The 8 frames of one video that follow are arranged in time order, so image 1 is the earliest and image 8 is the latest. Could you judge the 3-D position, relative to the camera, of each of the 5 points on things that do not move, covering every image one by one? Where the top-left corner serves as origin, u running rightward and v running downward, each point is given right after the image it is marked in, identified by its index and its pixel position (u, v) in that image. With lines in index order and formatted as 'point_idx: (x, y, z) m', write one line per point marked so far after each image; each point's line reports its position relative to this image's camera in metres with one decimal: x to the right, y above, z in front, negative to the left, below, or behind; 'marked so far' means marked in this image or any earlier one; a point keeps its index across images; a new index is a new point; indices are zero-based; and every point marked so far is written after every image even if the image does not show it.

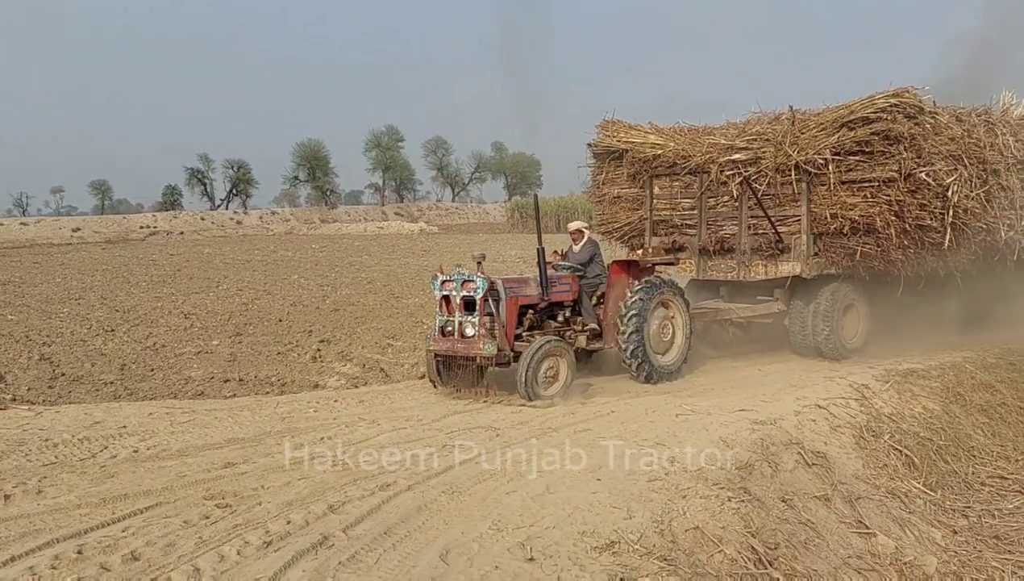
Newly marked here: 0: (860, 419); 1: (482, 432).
0: (+3.2, -1.2, +8.1) m
1: (-0.2, -1.0, +6.1) m
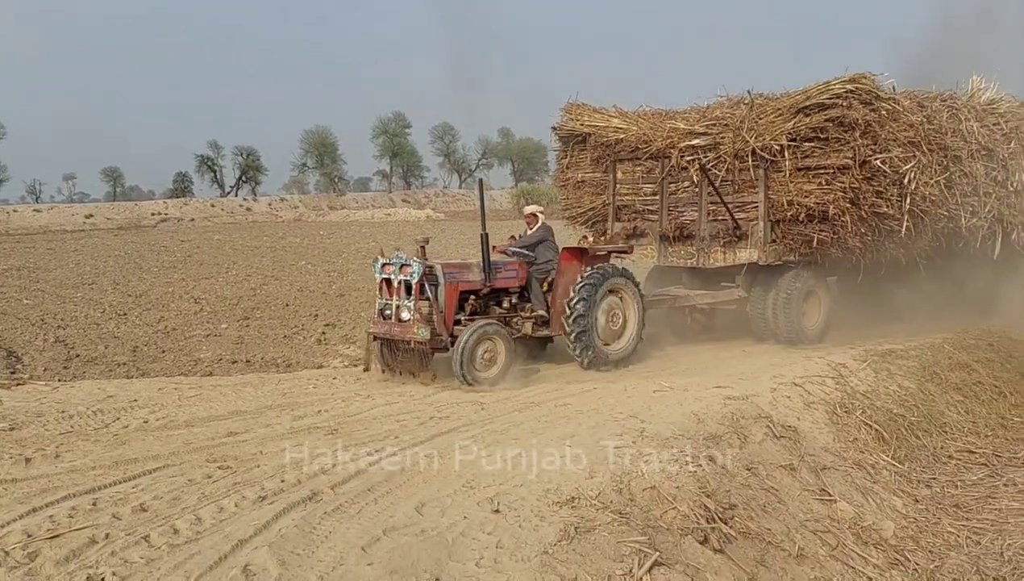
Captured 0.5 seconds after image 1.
0: (+3.1, -1.0, +8.5) m
1: (-0.3, -0.9, +6.6) m
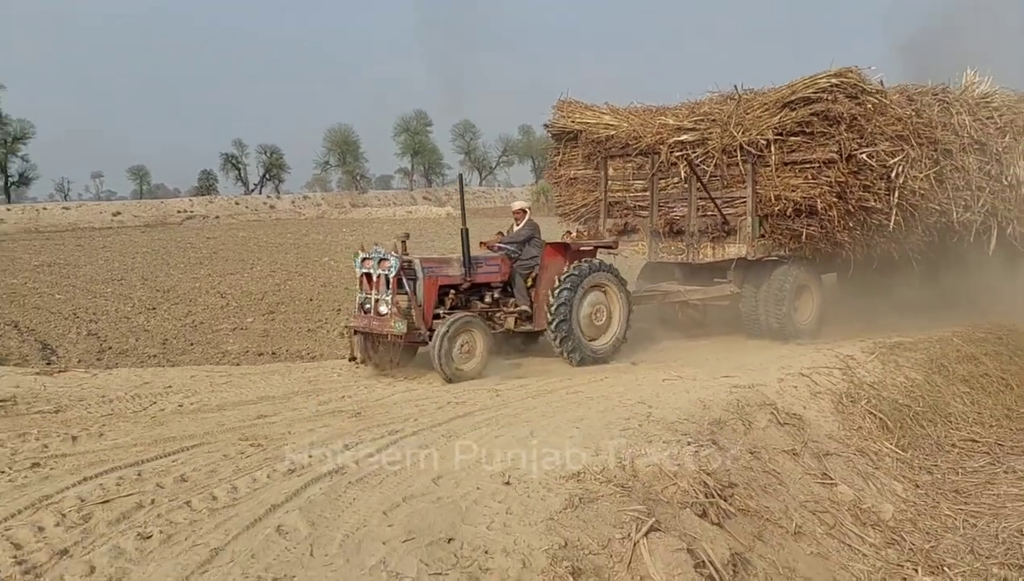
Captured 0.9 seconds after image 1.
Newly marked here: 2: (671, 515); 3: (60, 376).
0: (+3.3, -0.9, +8.7) m
1: (-0.2, -0.8, +6.9) m
2: (+0.8, -1.2, +4.5) m
3: (-4.3, -0.8, +8.3) m
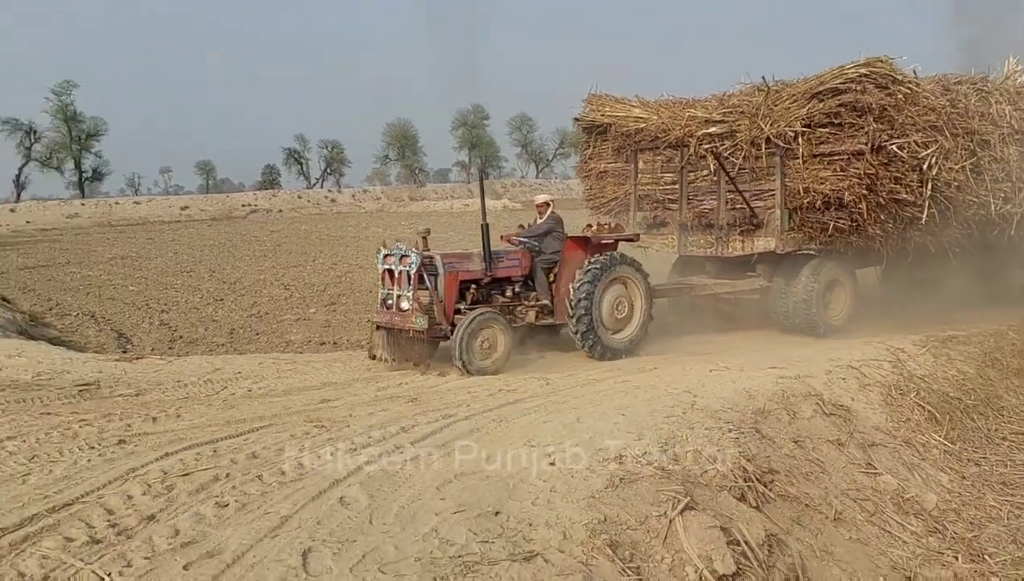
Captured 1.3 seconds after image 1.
0: (+3.8, -0.9, +8.8) m
1: (+0.2, -0.7, +7.2) m
2: (+1.1, -1.1, +4.7) m
3: (-3.8, -0.7, +8.9) m
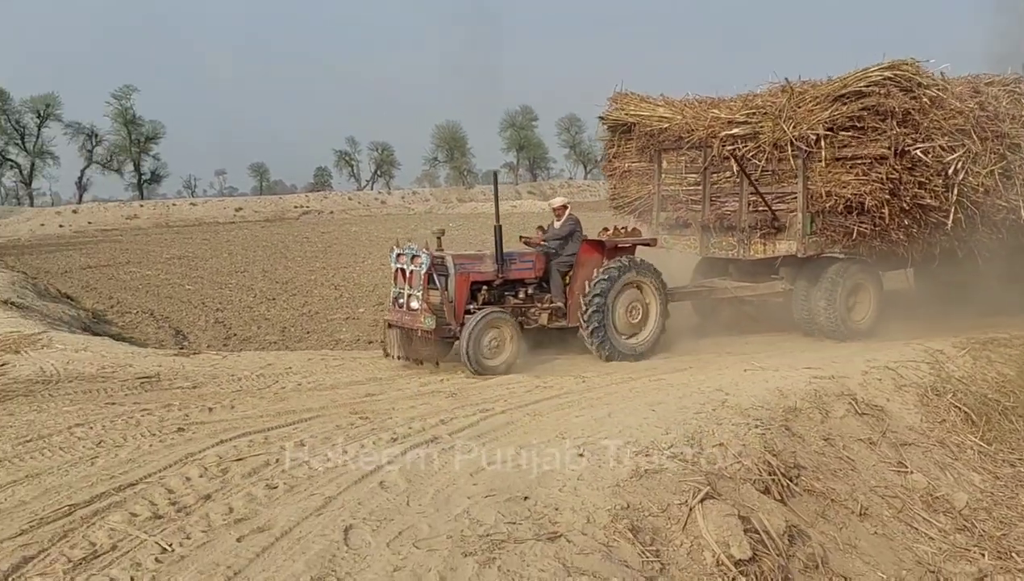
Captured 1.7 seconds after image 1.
0: (+4.2, -0.9, +8.8) m
1: (+0.5, -0.7, +7.4) m
2: (+1.2, -1.1, +4.9) m
3: (-3.4, -0.7, +9.3) m
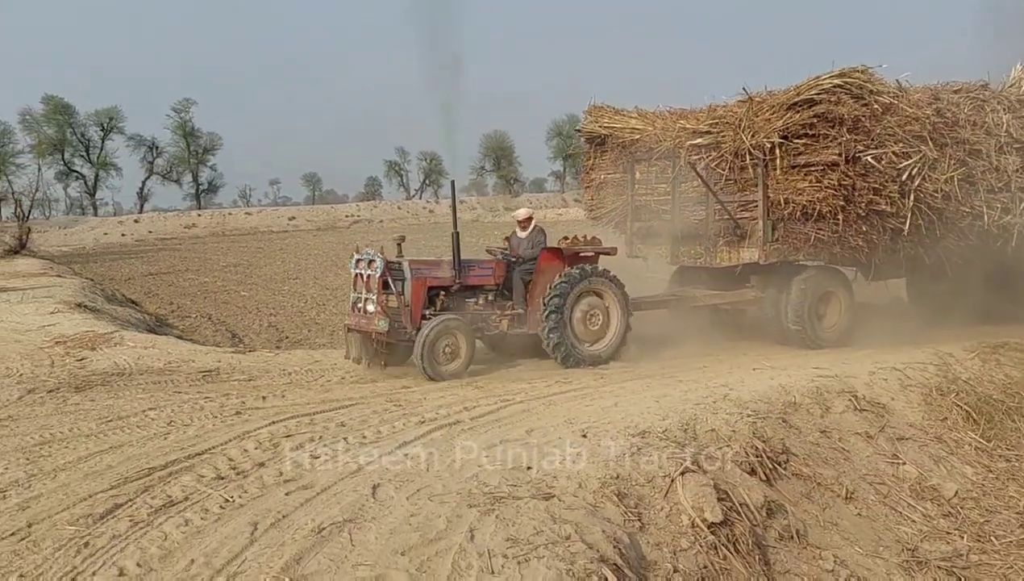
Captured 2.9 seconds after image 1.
0: (+4.5, -0.9, +9.3) m
1: (+0.7, -0.8, +8.1) m
2: (+1.3, -1.1, +5.6) m
3: (-3.1, -0.8, +10.2) m
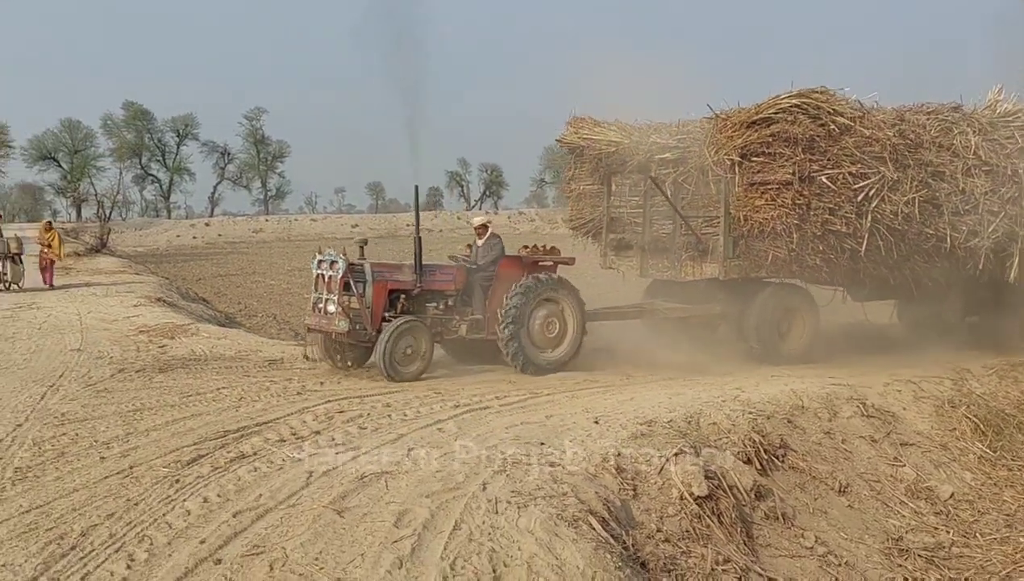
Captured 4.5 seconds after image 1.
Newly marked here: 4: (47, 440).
0: (+4.9, -1.1, +9.8) m
1: (+1.0, -0.8, +8.9) m
2: (+1.5, -1.2, +6.3) m
3: (-2.6, -0.7, +11.2) m
4: (-3.1, -1.0, +5.8) m
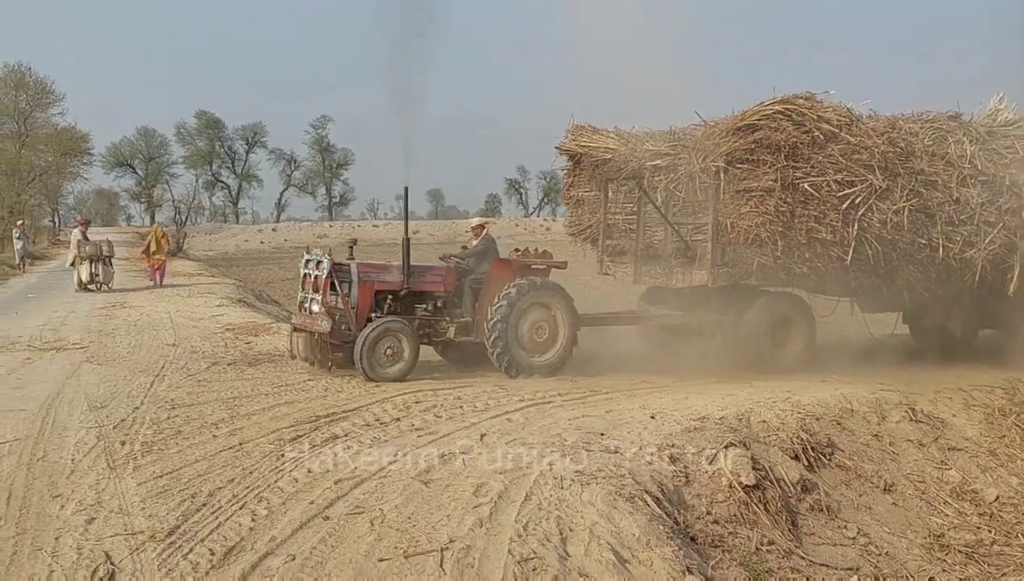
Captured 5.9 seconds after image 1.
0: (+5.6, -1.3, +10.0) m
1: (+1.7, -0.9, +9.3) m
2: (+1.9, -1.2, +6.7) m
3: (-1.8, -0.8, +11.9) m
4: (-2.6, -1.0, +6.6) m
